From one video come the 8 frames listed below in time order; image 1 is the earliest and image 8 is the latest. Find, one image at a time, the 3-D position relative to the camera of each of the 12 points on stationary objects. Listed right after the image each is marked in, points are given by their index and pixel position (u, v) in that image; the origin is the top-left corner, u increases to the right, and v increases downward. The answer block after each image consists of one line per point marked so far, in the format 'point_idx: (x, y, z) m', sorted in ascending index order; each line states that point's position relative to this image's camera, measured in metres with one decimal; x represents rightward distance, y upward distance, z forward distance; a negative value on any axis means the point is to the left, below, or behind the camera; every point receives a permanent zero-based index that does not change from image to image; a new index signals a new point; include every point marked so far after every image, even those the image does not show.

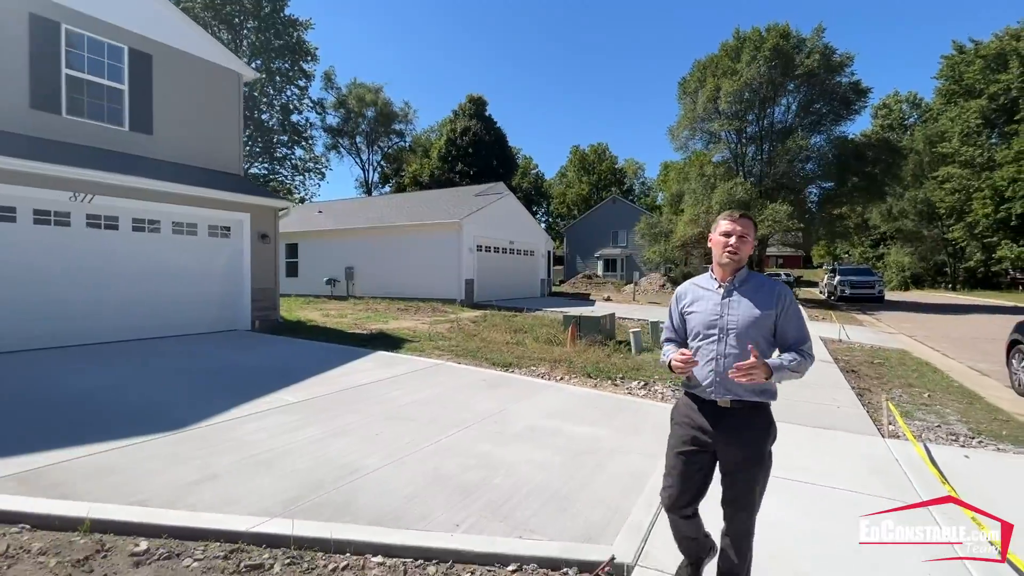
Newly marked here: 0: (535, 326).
0: (+0.5, -0.8, +10.6) m
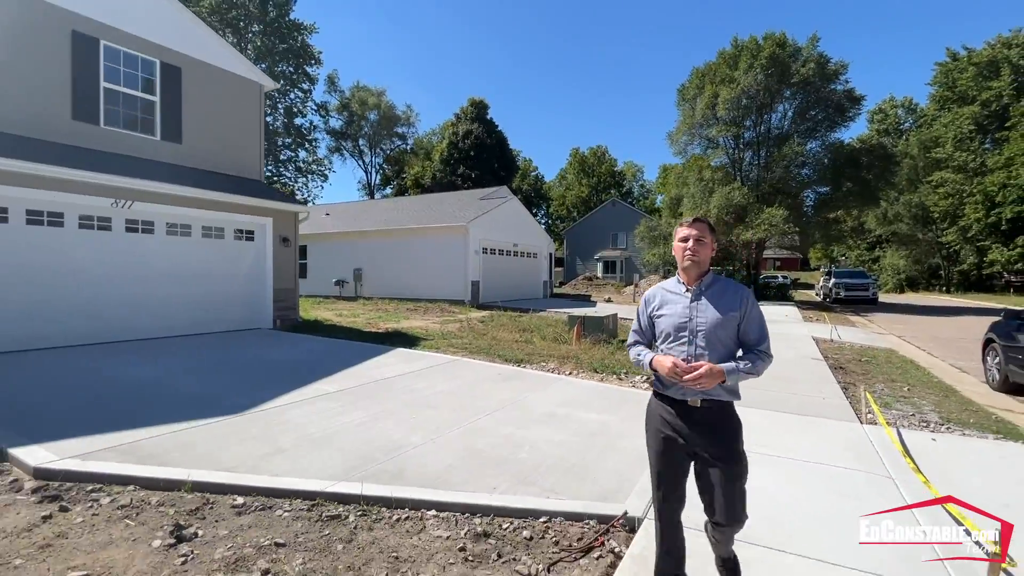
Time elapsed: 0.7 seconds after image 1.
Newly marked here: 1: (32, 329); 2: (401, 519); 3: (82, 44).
0: (+0.7, -0.9, +11.1) m
1: (-6.6, -0.6, +6.7) m
2: (-0.6, -1.3, +2.8) m
3: (-7.1, +4.0, +7.9) m
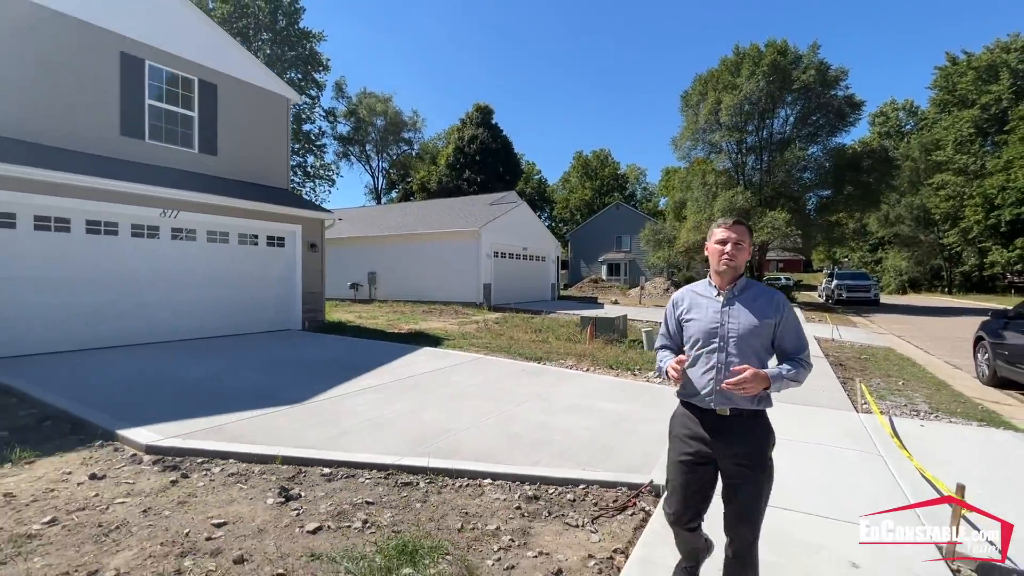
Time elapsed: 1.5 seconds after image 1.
0: (+1.0, -0.9, +11.6) m
1: (-6.3, -0.7, +7.3) m
2: (-0.3, -1.4, +3.3) m
3: (-6.8, +4.0, +8.5) m
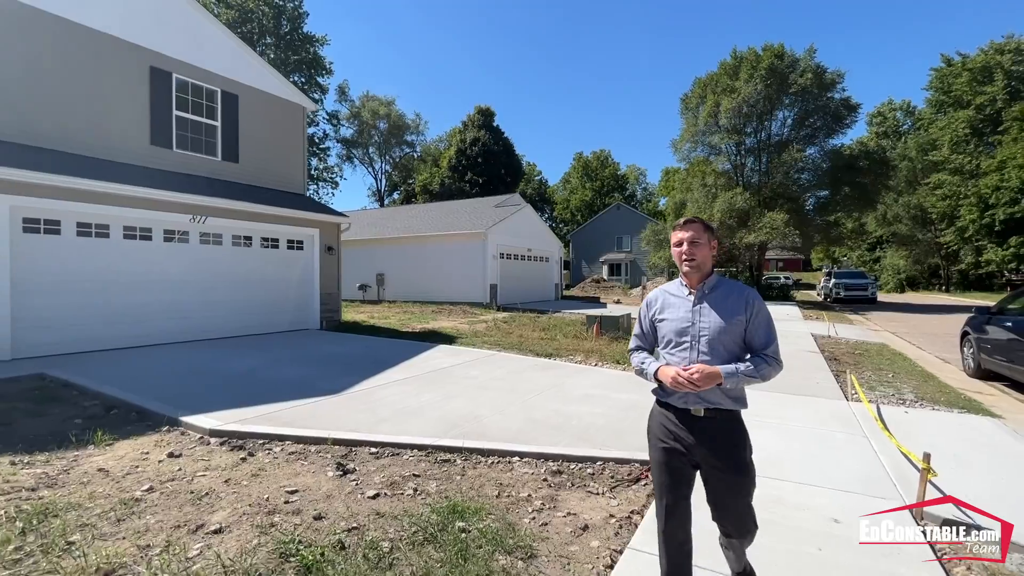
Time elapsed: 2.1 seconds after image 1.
0: (+1.2, -0.9, +12.1) m
1: (-6.1, -0.7, +7.7) m
2: (-0.1, -1.4, +3.7) m
3: (-6.6, +3.9, +8.9) m
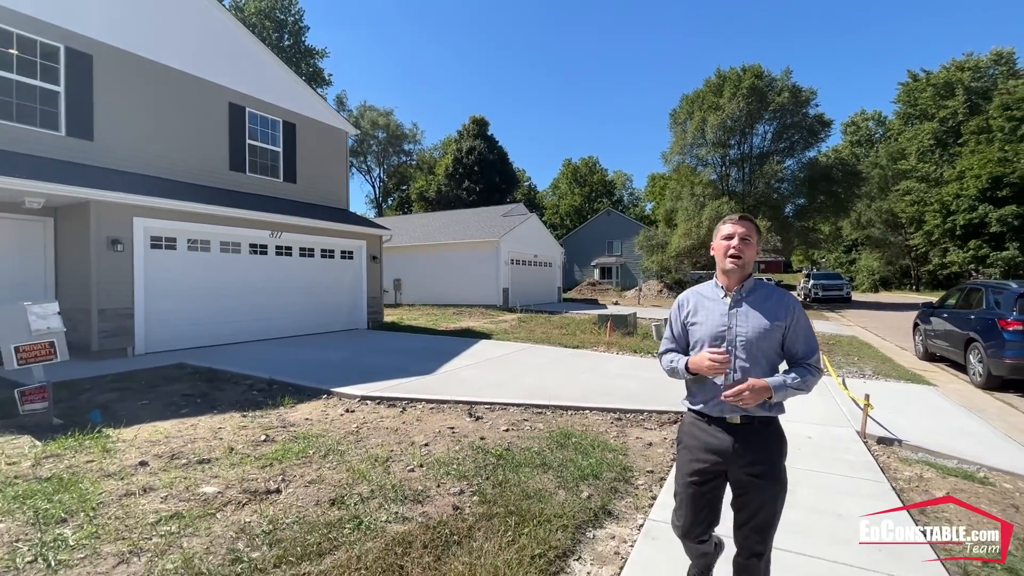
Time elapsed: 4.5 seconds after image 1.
0: (+1.8, -1.0, +13.7) m
1: (-5.4, -0.8, +9.1) m
2: (+0.7, -1.4, +5.3) m
3: (-6.0, +3.8, +10.3) m
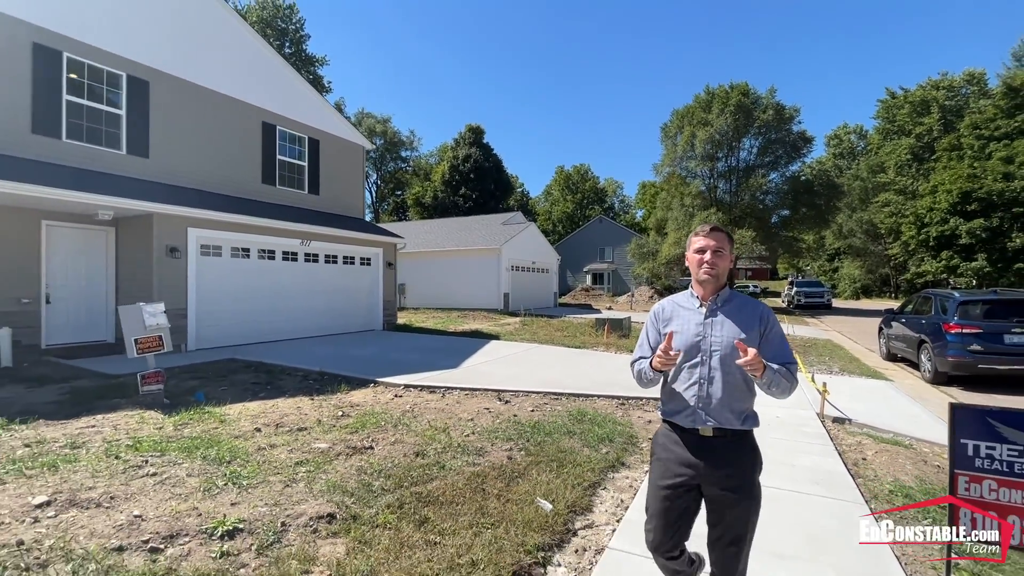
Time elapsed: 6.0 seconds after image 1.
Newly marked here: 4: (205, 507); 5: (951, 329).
0: (+1.9, -1.2, +14.7) m
1: (-5.2, -0.9, +10.0) m
2: (+1.0, -1.5, +6.3) m
3: (-5.8, +3.7, +11.3) m
4: (-1.9, -1.3, +2.9) m
5: (+7.3, -0.7, +7.9) m
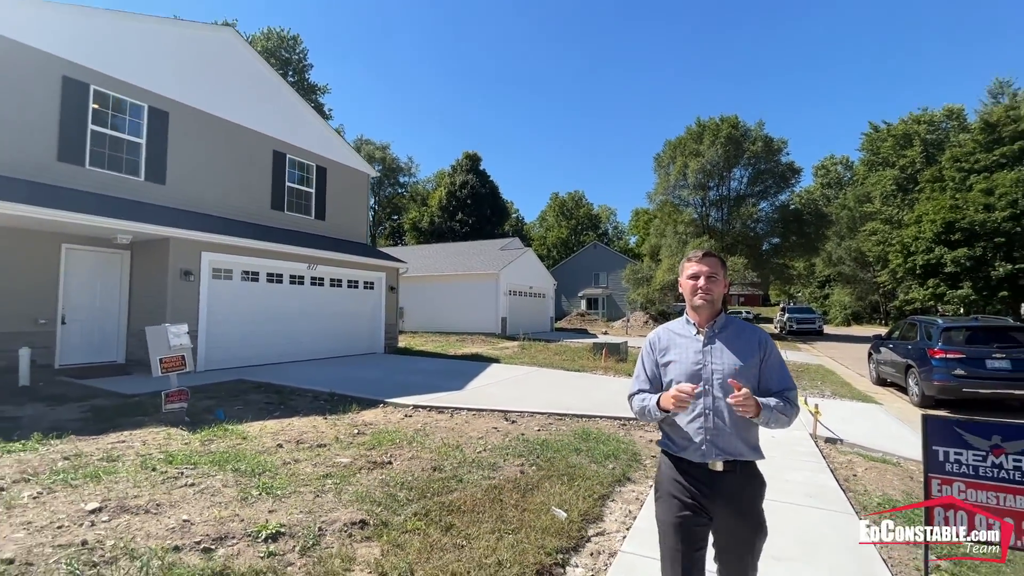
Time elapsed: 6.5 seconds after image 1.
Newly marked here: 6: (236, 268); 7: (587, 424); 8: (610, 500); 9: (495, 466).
0: (+1.8, -1.9, +15.0) m
1: (-5.1, -1.4, +10.2) m
2: (+1.0, -1.8, +6.6) m
3: (-5.7, +3.2, +11.7) m
4: (-1.8, -1.5, +3.2) m
5: (+7.3, -1.2, +8.3) m
6: (-5.5, +0.4, +9.6) m
7: (+1.0, -1.8, +6.3) m
8: (+0.8, -1.7, +3.8) m
9: (-0.2, -1.6, +4.3) m
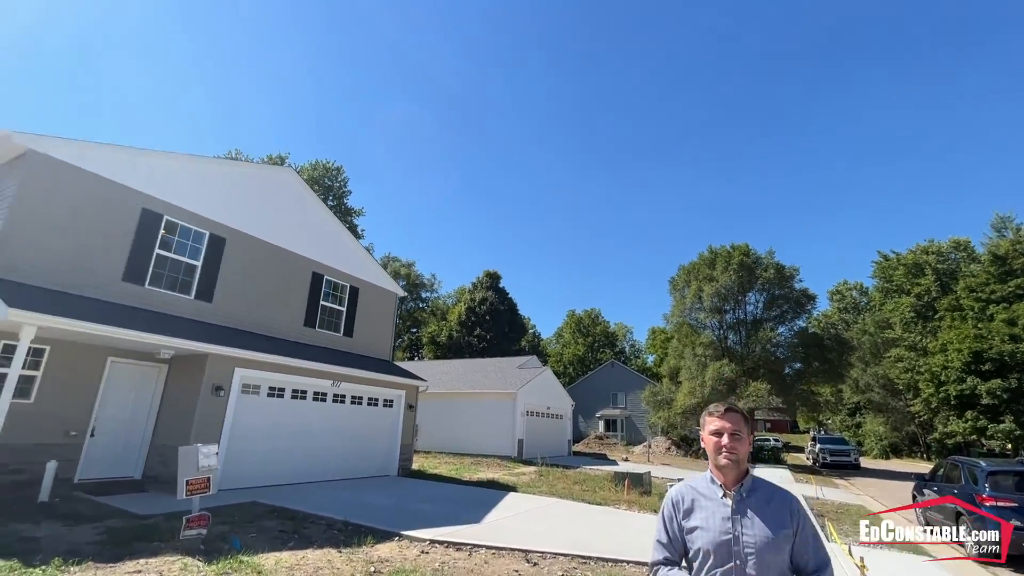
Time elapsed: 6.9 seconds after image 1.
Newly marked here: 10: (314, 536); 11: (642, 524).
0: (+2.4, -5.7, +14.3) m
1: (-4.7, -3.8, +10.0) m
2: (+1.3, -3.5, +6.2) m
3: (-5.1, +0.2, +12.5) m
4: (-1.6, -2.4, +3.0) m
5: (+7.7, -3.5, +7.8) m
6: (-5.1, -2.0, +9.8) m
7: (+1.2, -3.5, +5.9) m
8: (+1.0, -2.8, +3.5) m
9: (+0.1, -2.8, +4.1) m
10: (-2.6, -3.3, +6.3) m
11: (+2.4, -4.3, +8.7) m
